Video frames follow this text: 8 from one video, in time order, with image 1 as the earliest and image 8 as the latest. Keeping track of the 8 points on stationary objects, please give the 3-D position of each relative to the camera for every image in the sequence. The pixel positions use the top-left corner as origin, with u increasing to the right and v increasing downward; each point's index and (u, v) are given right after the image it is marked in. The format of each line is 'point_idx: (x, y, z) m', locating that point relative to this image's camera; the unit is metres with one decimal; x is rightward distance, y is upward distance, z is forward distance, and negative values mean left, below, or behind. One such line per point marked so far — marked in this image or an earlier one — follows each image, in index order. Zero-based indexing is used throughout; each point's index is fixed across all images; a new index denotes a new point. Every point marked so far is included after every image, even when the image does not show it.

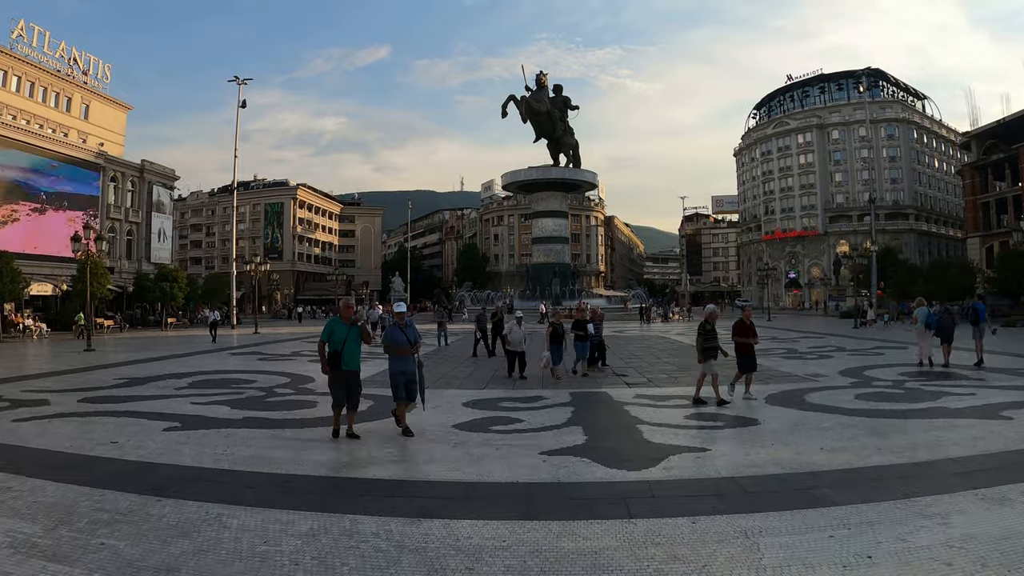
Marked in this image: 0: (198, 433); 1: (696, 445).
0: (-3.9, -1.8, +7.4) m
1: (+2.0, -1.7, +6.5) m
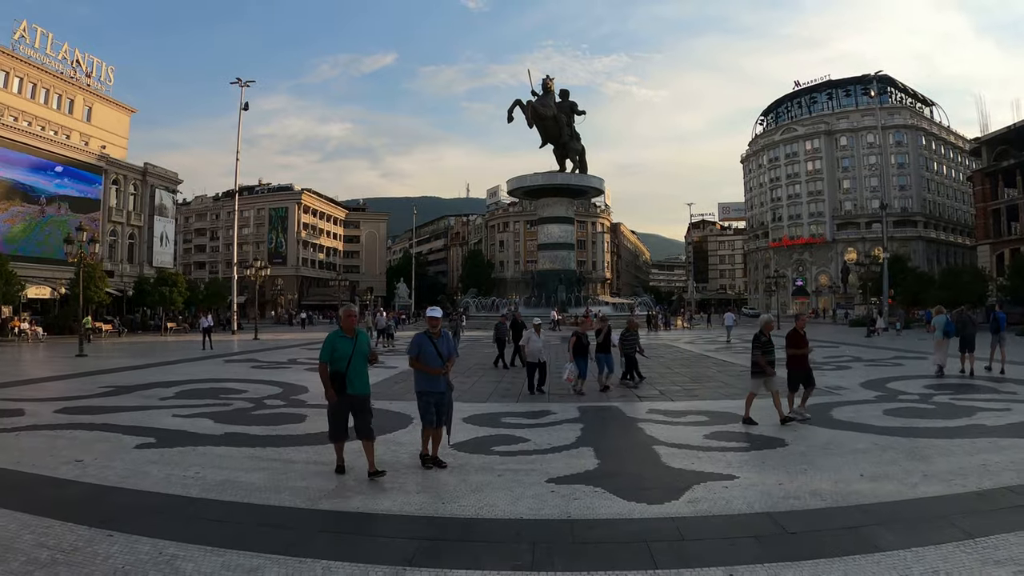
0: (-3.9, -1.9, +6.8) m
1: (+2.1, -1.8, +5.8) m
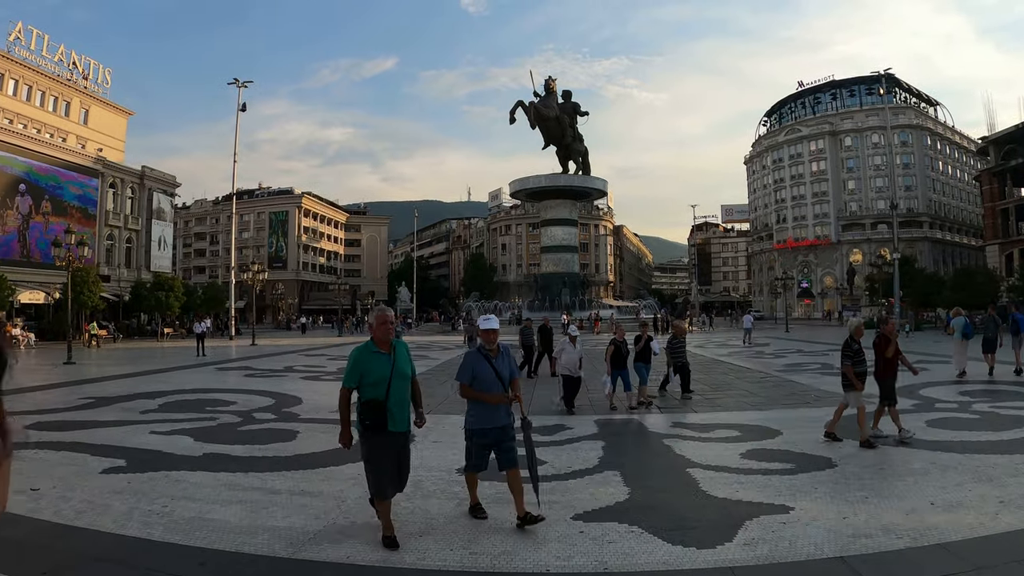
0: (-3.8, -1.9, +6.0) m
1: (+2.2, -1.8, +5.0) m
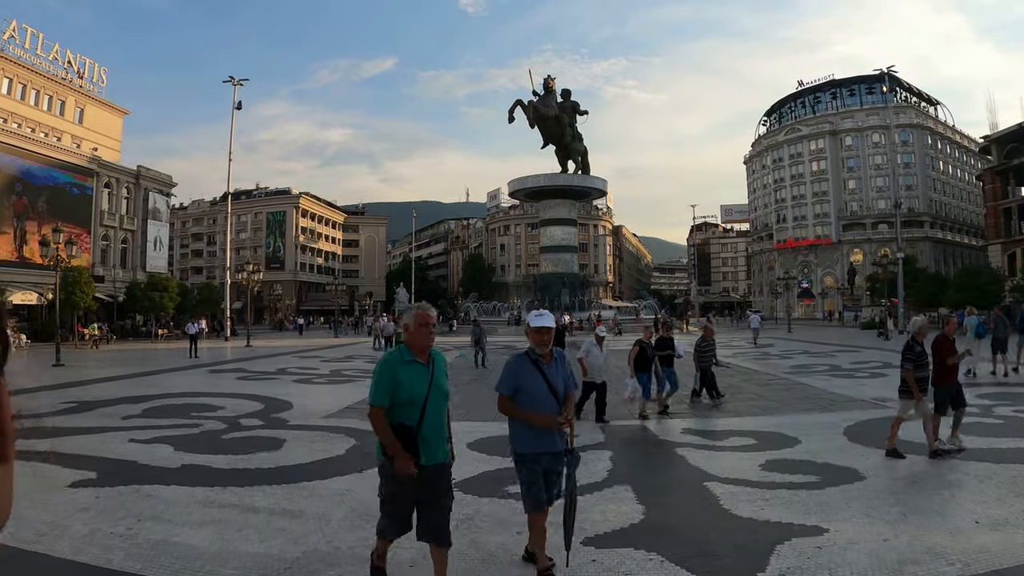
0: (-3.7, -1.9, +5.5) m
1: (+2.2, -1.8, +4.5) m
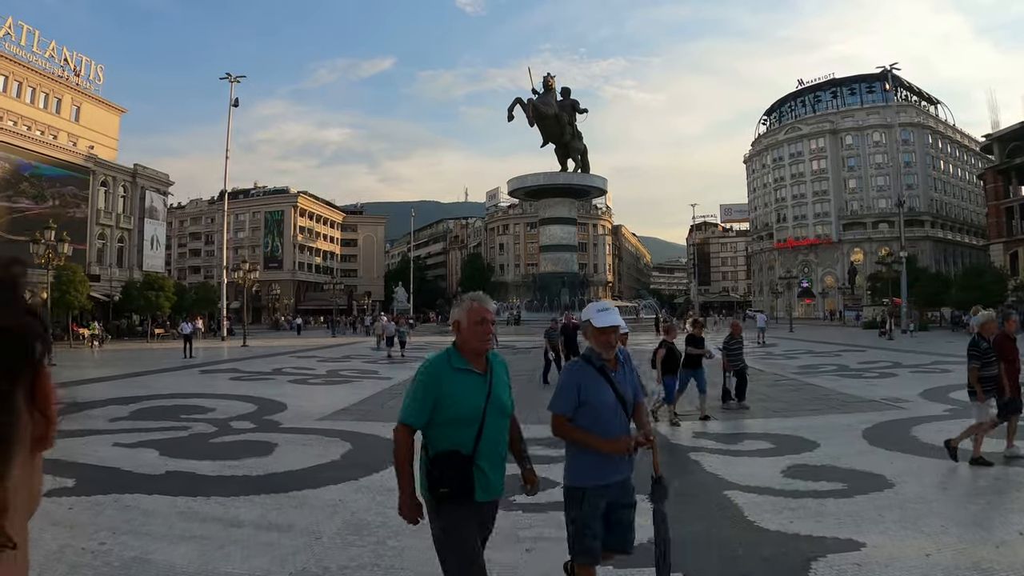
0: (-3.7, -1.9, +5.1) m
1: (+2.3, -1.7, +4.1) m
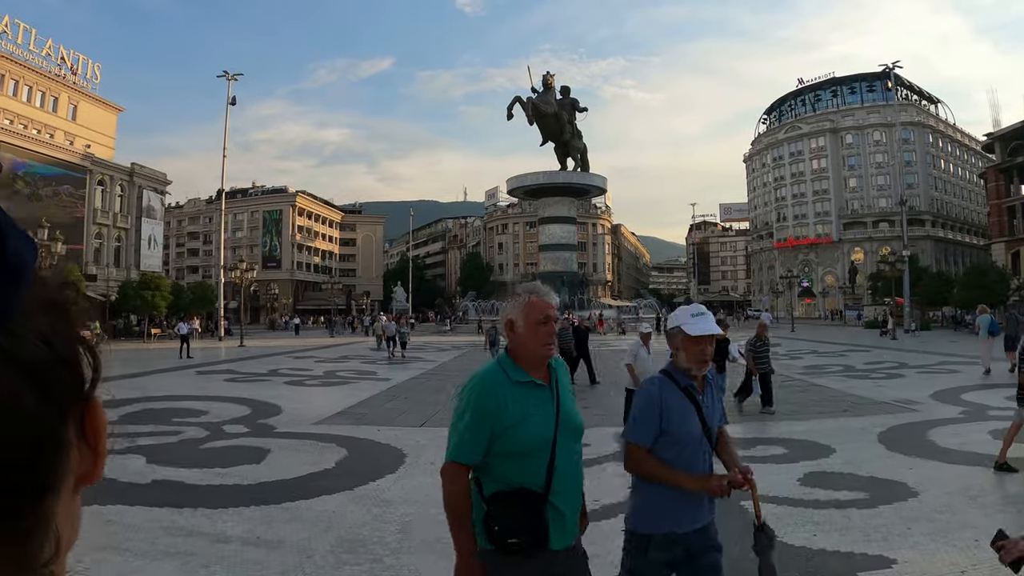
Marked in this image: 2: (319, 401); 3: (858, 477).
0: (-3.7, -1.9, +4.8) m
1: (+2.3, -1.7, +3.9) m
2: (-3.6, -2.1, +10.9) m
3: (+3.3, -1.8, +5.7) m
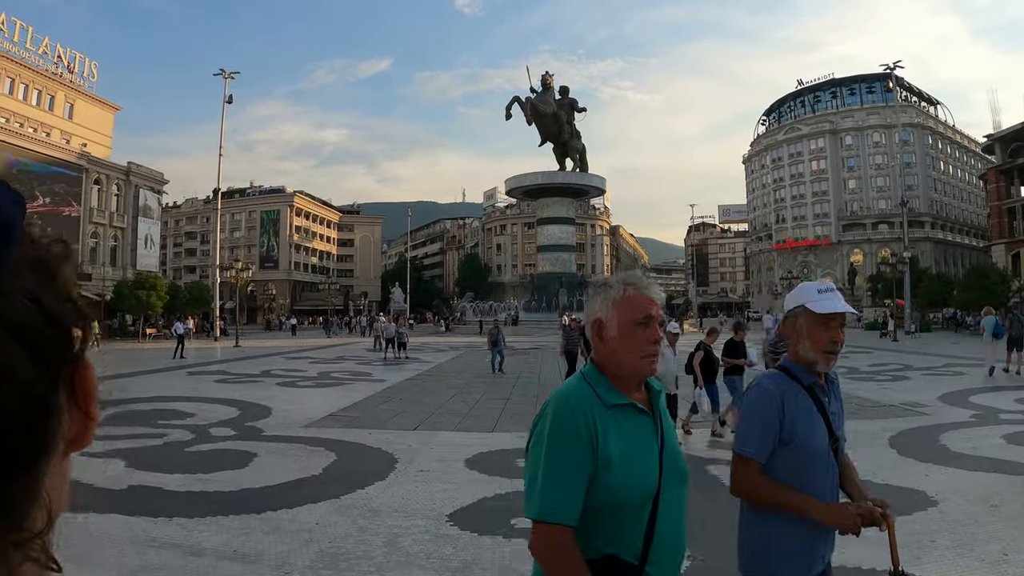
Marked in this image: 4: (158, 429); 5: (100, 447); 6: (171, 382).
0: (-3.7, -1.8, +4.5) m
1: (+2.3, -1.7, +3.6) m
2: (-3.6, -2.1, +10.6) m
3: (+3.2, -1.8, +5.4) m
4: (-5.2, -2.1, +8.7) m
5: (-5.2, -2.0, +7.5) m
6: (-8.6, -2.4, +14.9) m
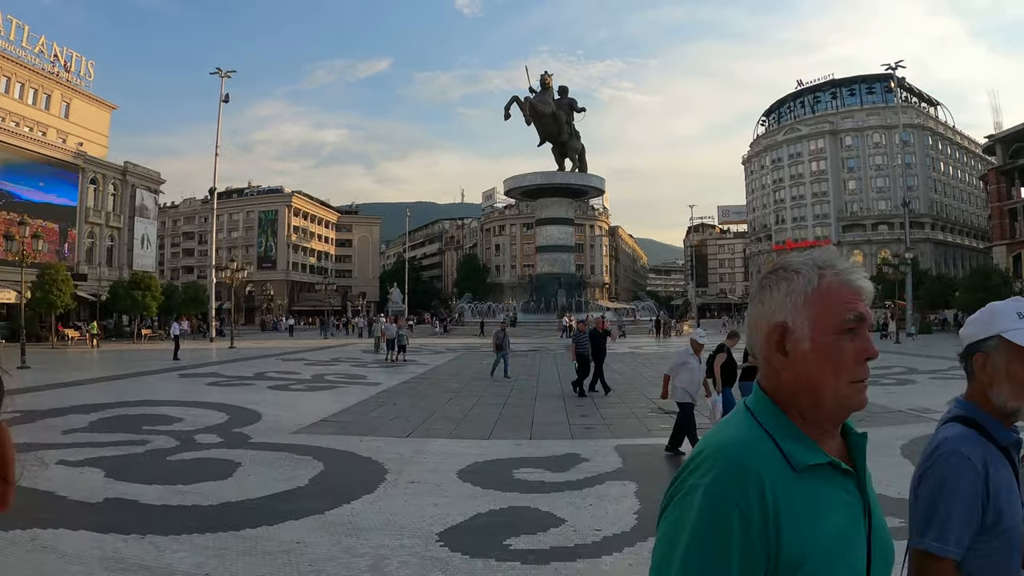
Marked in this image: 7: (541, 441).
0: (-3.7, -1.8, +4.2) m
1: (+2.3, -1.7, +3.3) m
2: (-3.7, -2.1, +10.3) m
3: (+3.2, -1.8, +5.1) m
4: (-5.2, -2.1, +8.3) m
5: (-5.3, -2.0, +7.2) m
6: (-8.7, -2.4, +14.6) m
7: (+0.3, -1.8, +7.1) m
